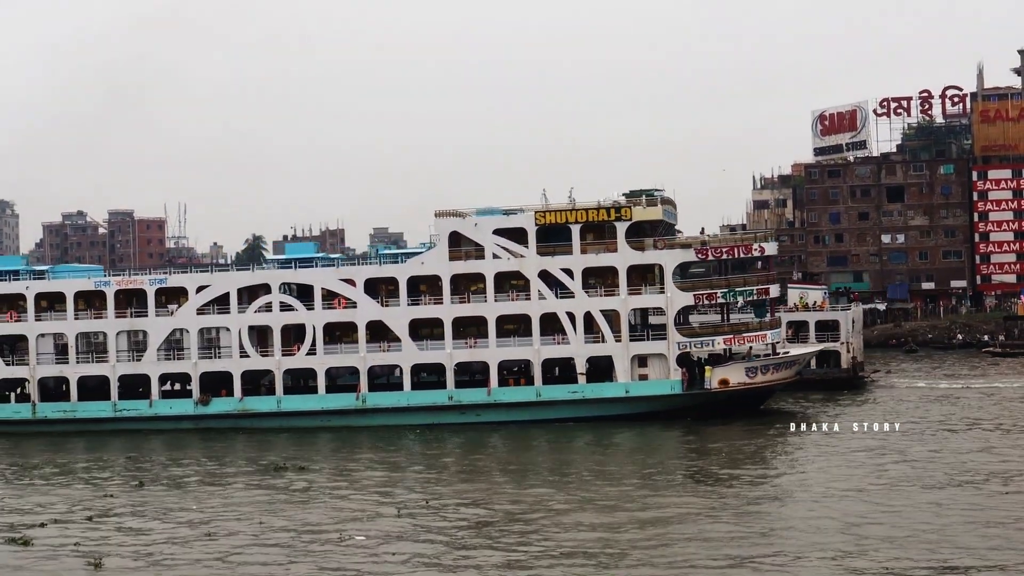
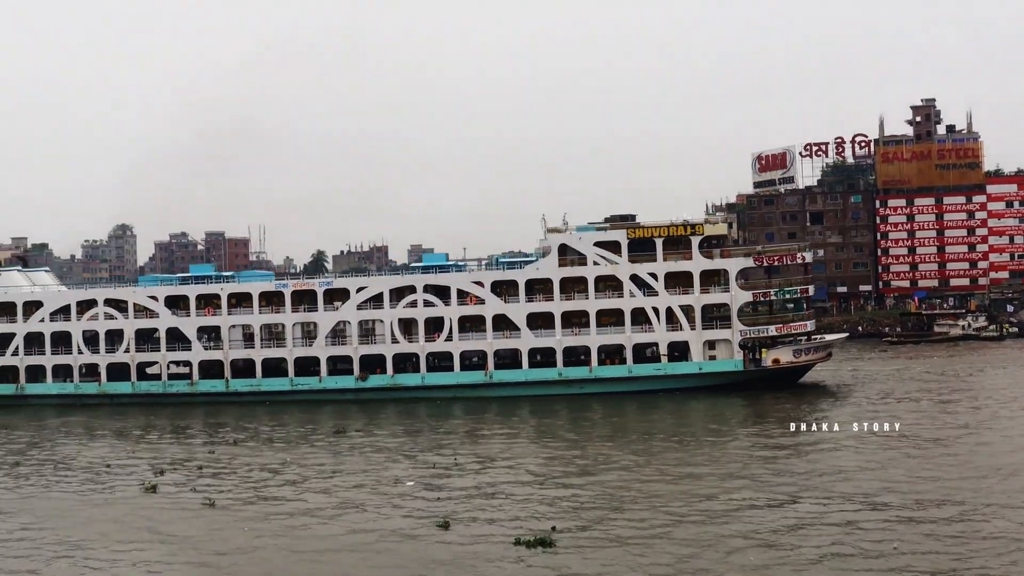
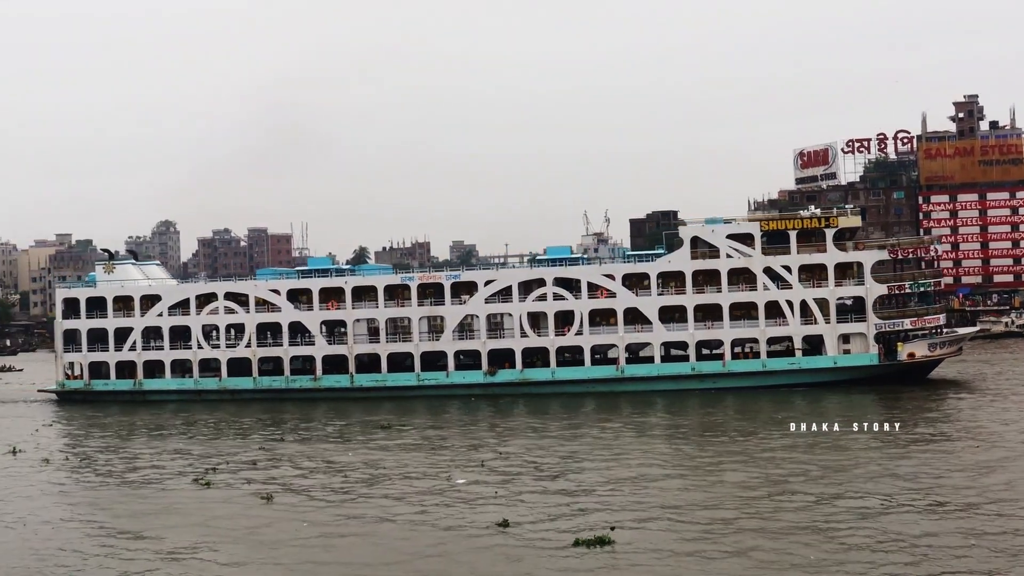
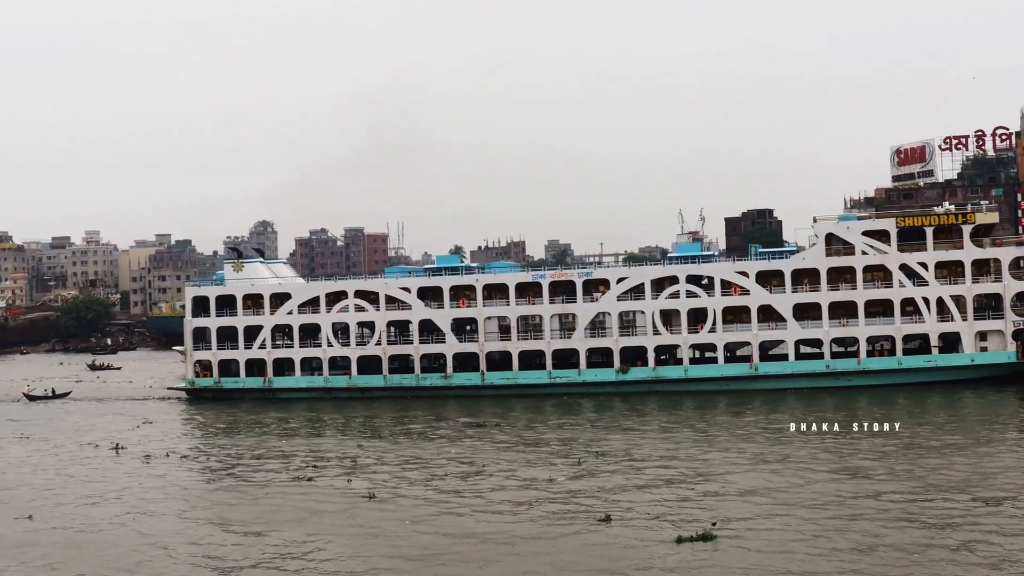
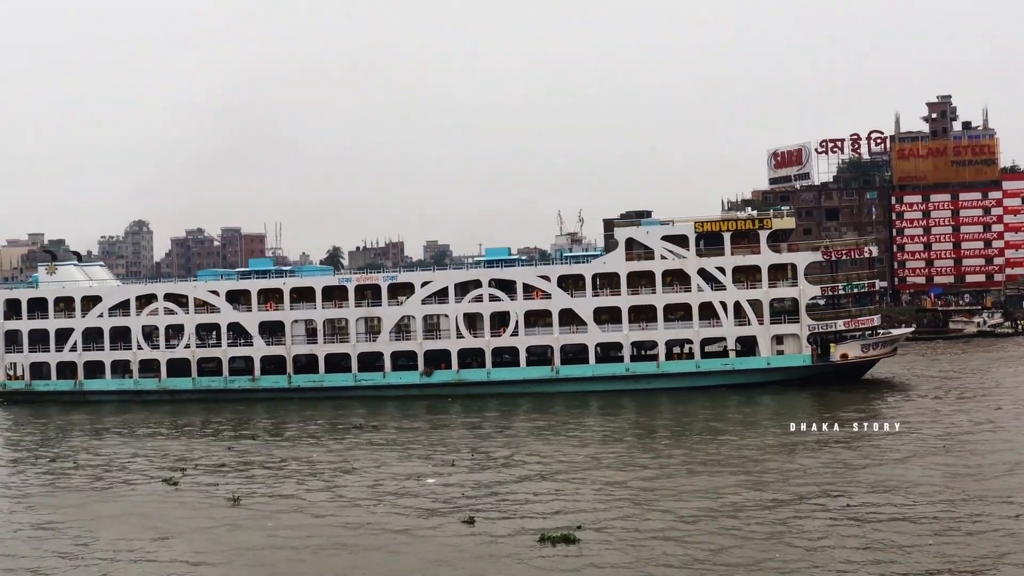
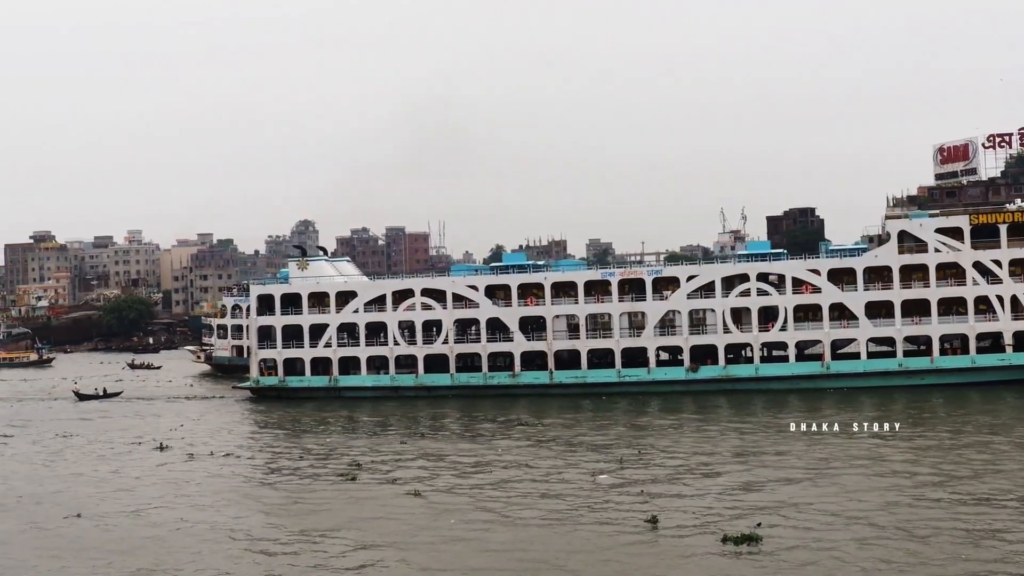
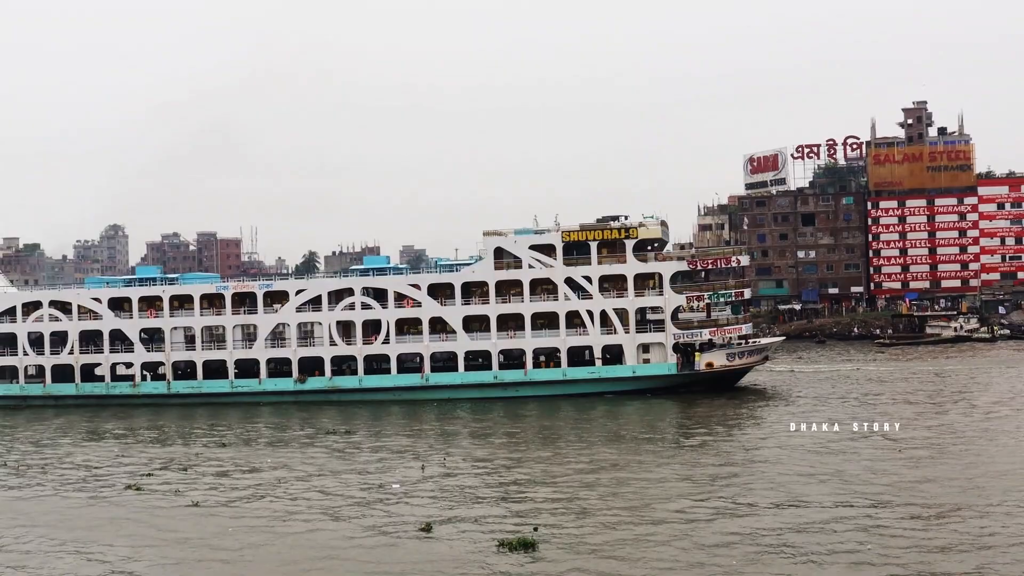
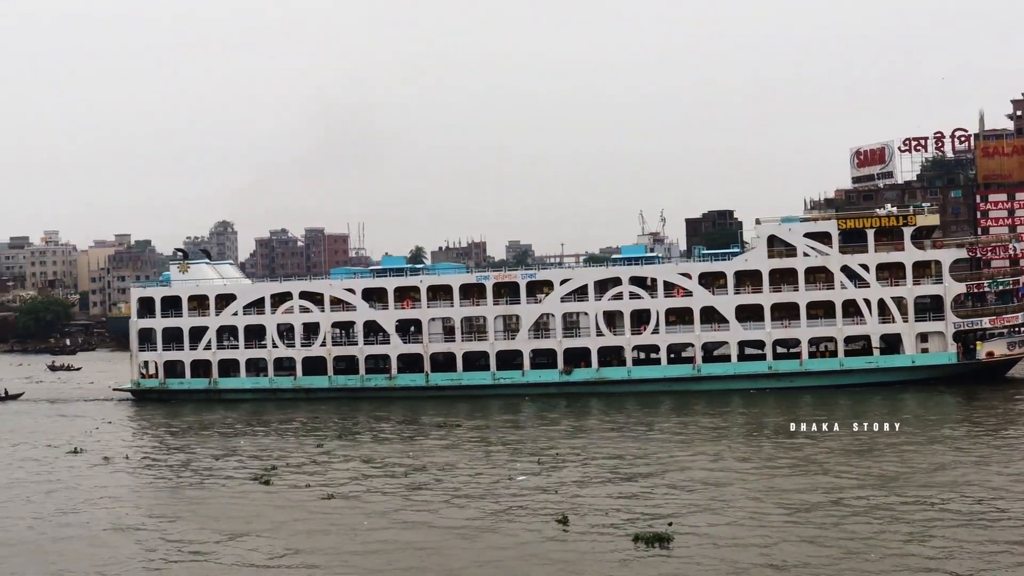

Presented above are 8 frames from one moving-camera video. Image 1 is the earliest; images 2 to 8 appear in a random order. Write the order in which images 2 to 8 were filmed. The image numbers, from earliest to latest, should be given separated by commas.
7, 2, 5, 3, 8, 4, 6
